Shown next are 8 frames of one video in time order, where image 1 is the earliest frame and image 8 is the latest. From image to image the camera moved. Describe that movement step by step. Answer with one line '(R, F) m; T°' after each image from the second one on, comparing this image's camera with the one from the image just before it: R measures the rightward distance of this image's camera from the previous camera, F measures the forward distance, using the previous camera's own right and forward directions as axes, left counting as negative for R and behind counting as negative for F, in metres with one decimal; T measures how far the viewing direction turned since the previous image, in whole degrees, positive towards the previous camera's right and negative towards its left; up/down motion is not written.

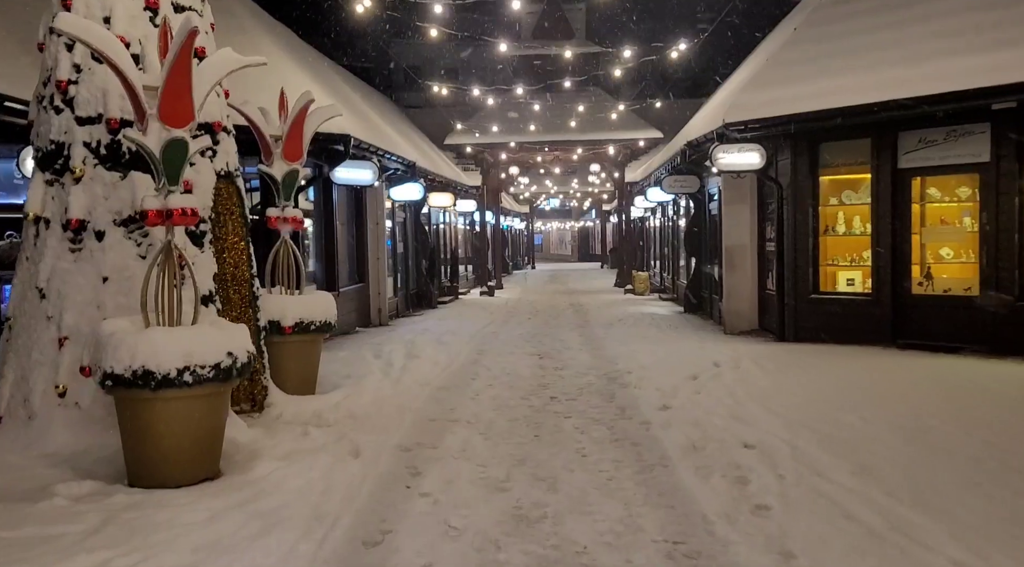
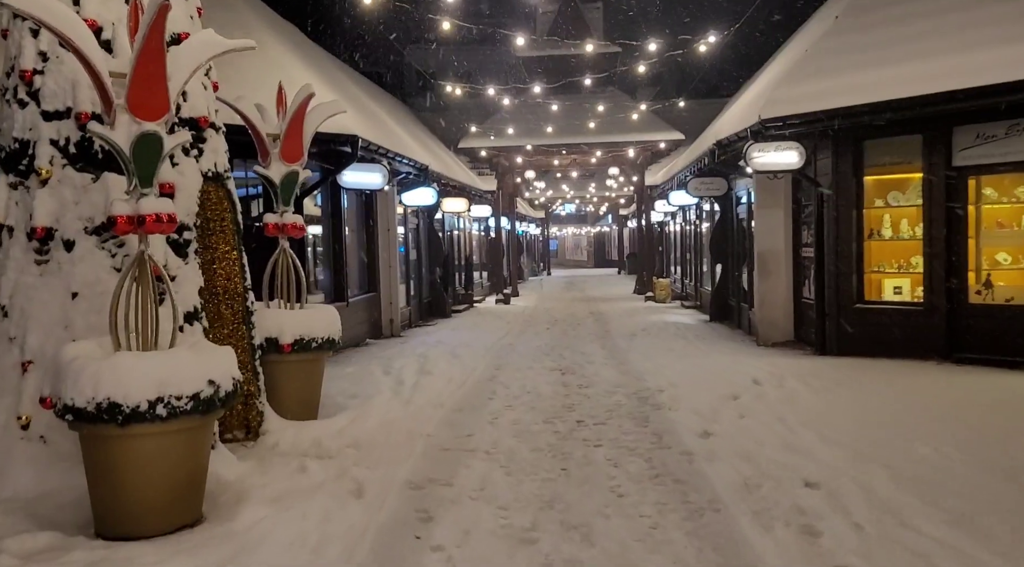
(-0.1, +0.7) m; -1°
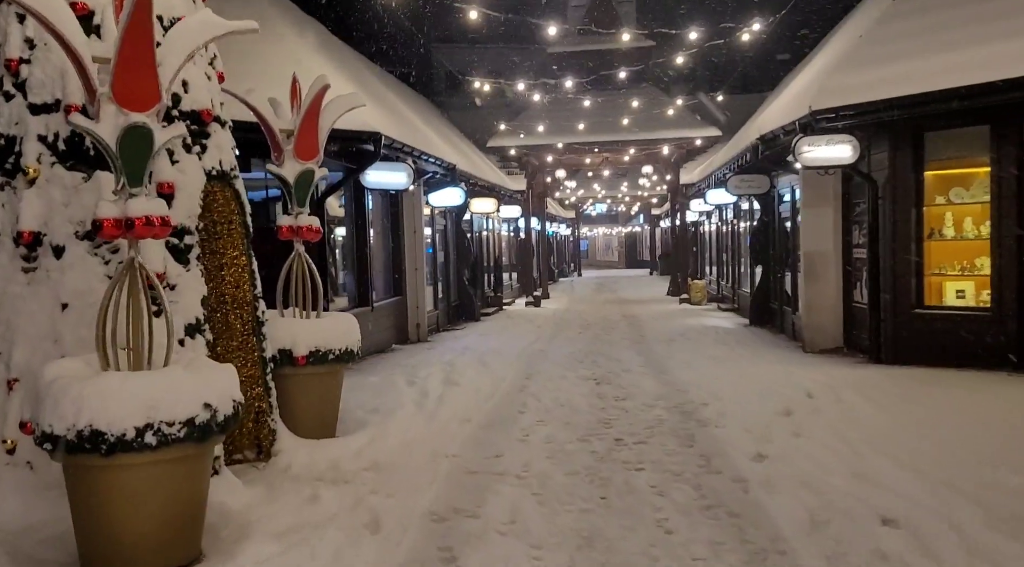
(0.0, +0.5) m; -2°
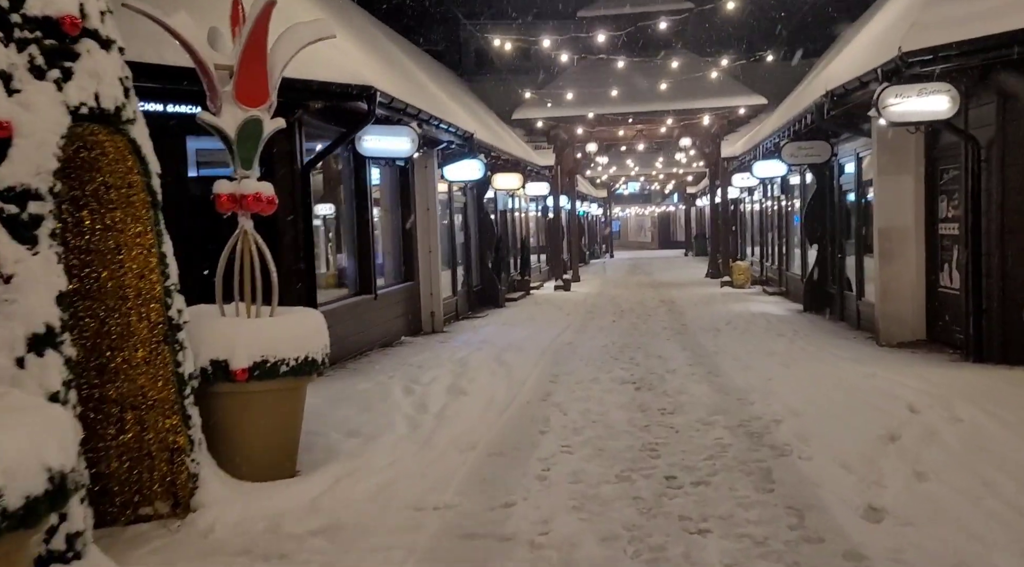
(+0.1, +1.5) m; -2°
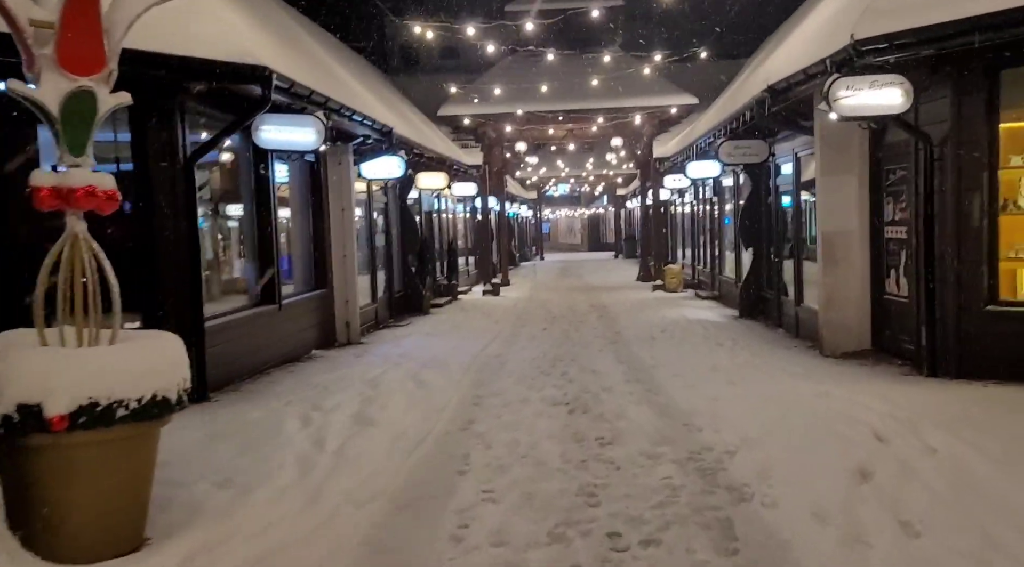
(+0.1, +0.8) m; +5°
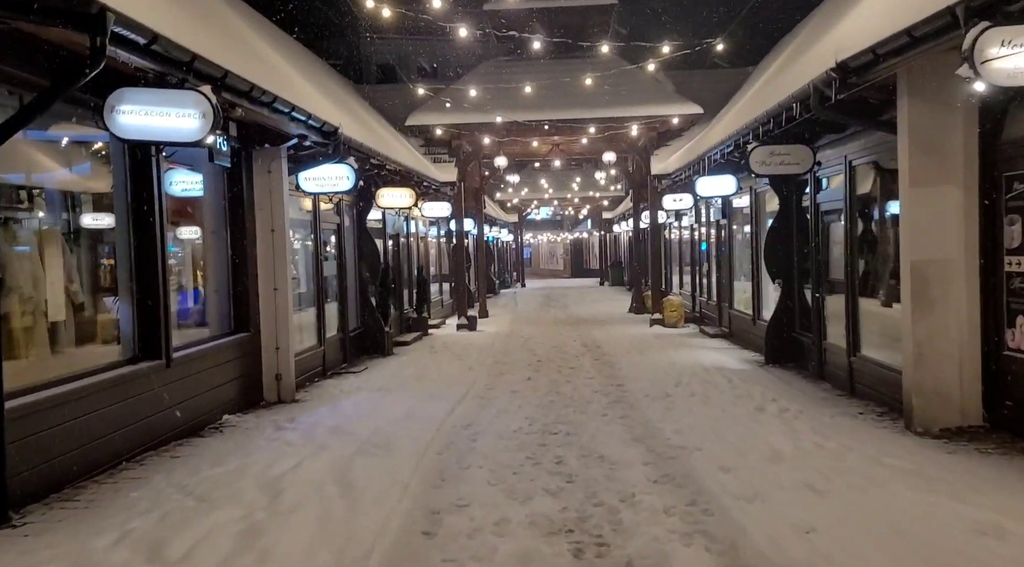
(0.0, +2.4) m; +1°
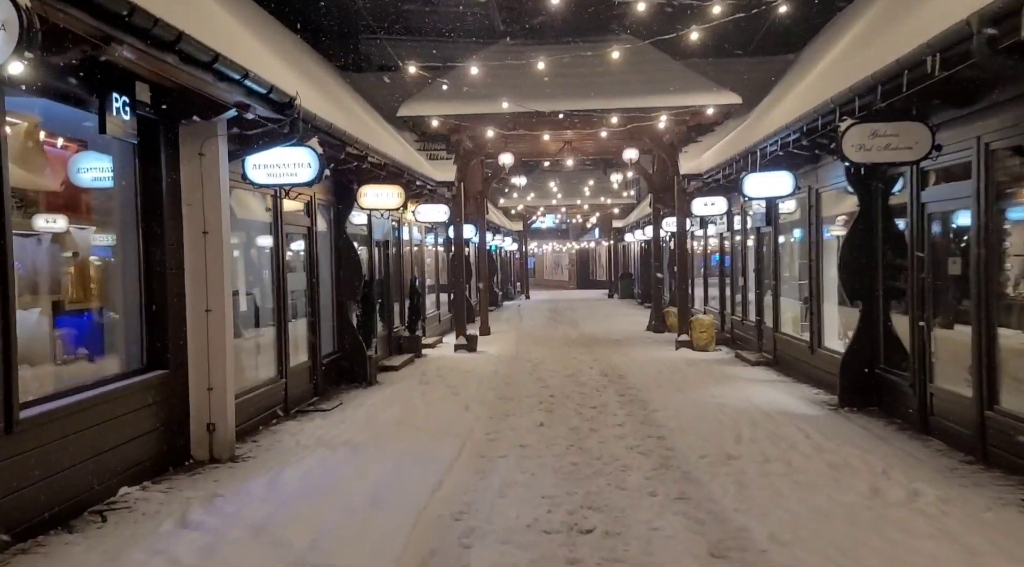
(-0.1, +2.2) m; 0°
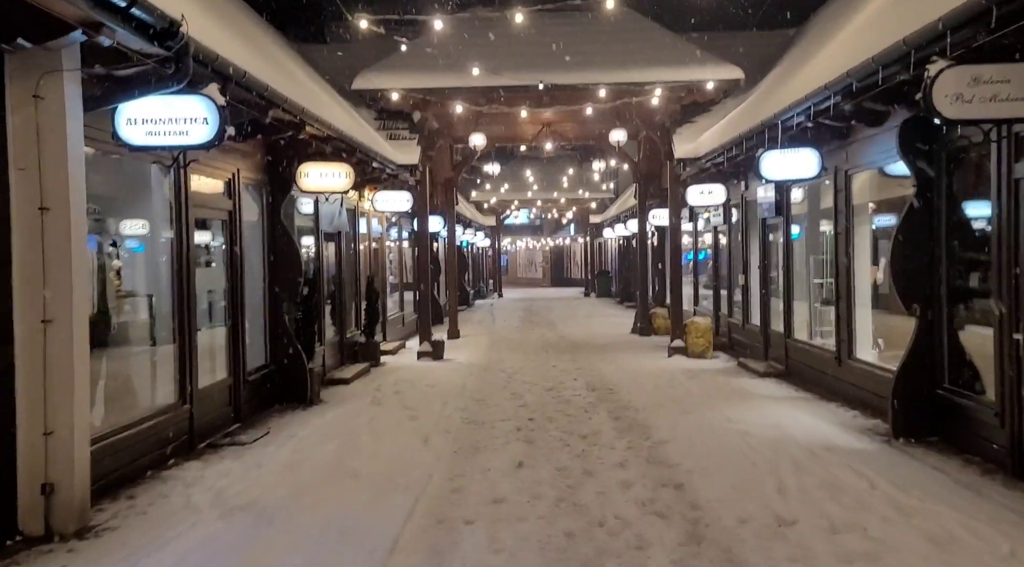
(0.0, +1.8) m; +2°
